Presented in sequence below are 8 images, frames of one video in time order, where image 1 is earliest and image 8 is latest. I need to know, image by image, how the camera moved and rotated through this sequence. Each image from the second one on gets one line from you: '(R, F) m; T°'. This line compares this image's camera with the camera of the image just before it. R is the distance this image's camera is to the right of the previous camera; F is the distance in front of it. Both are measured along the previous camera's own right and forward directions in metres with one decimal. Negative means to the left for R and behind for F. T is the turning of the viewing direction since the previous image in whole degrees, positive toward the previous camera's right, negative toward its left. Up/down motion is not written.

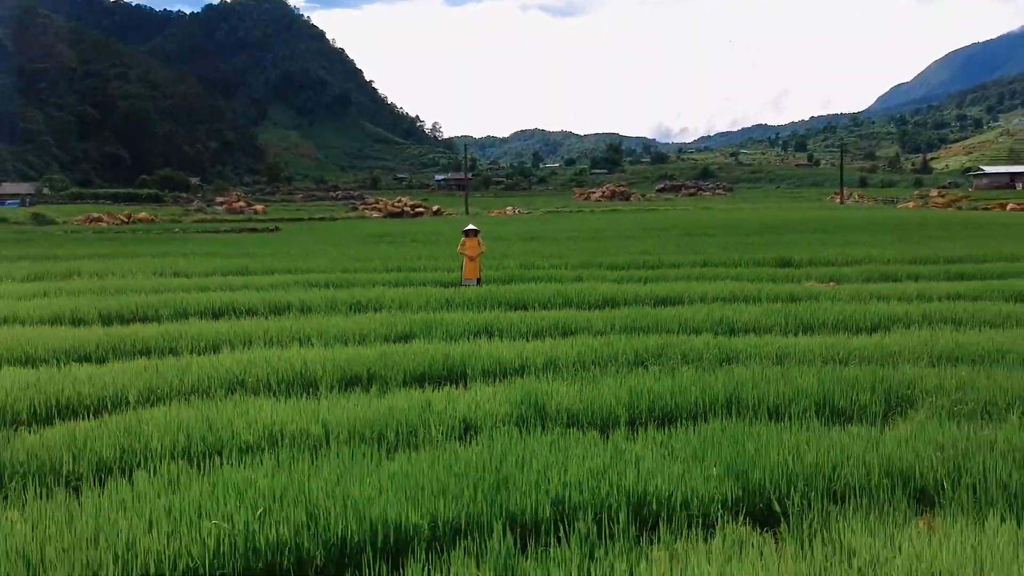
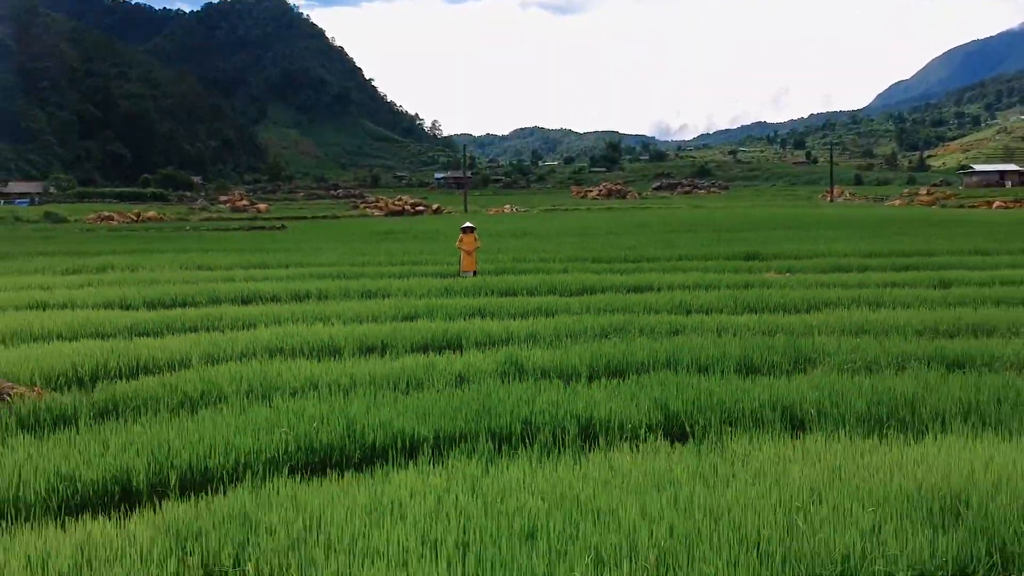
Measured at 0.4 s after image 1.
(+0.1, -1.2) m; 0°
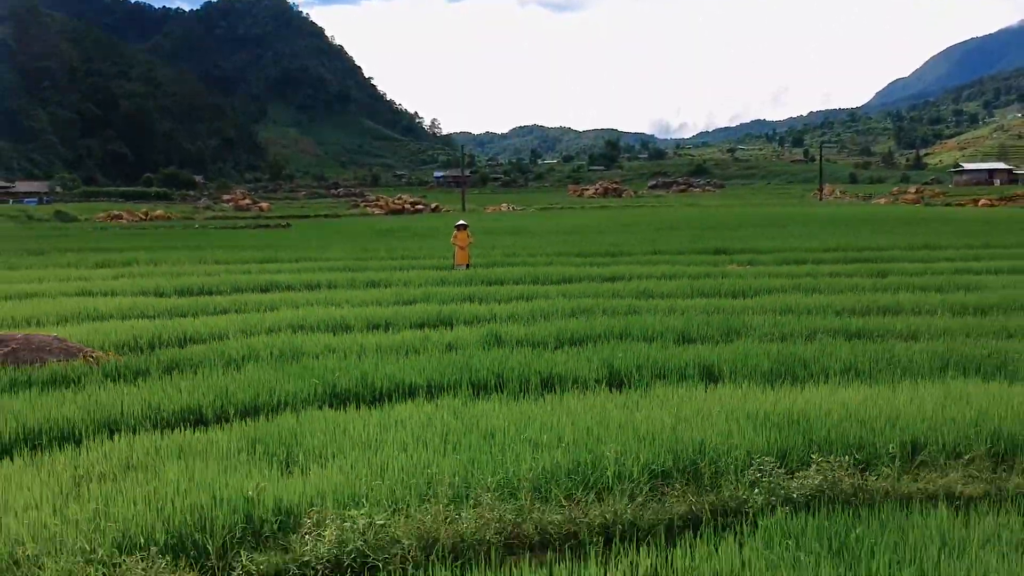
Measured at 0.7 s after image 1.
(+0.1, -1.3) m; 0°
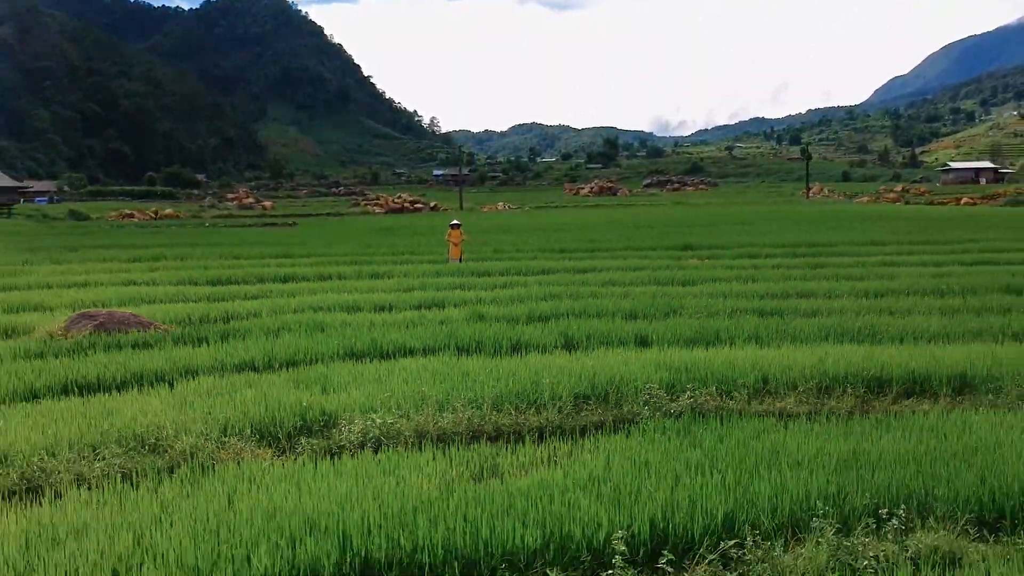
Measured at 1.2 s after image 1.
(+0.1, -1.7) m; 0°
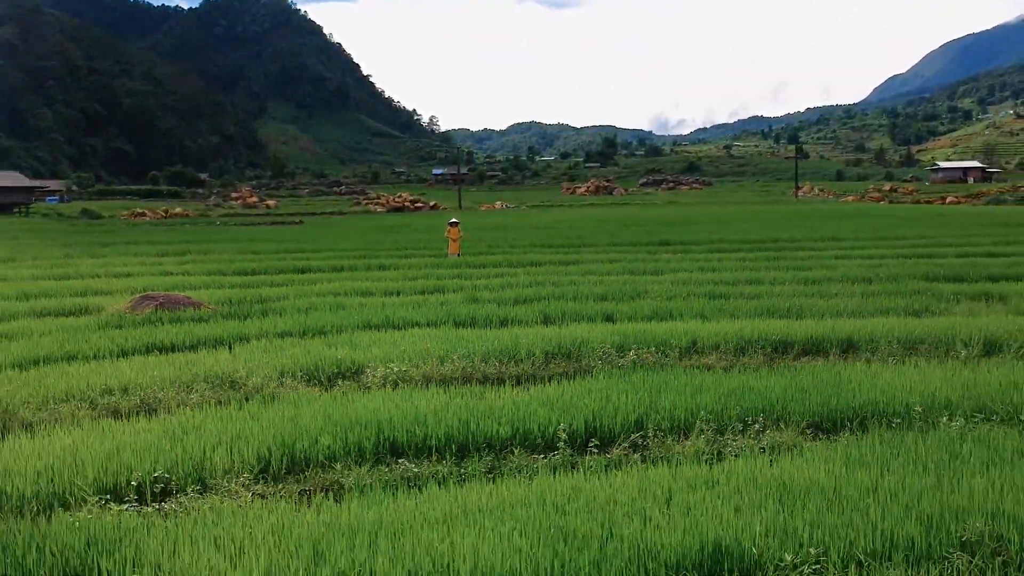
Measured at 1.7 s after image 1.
(+0.1, -1.6) m; 0°
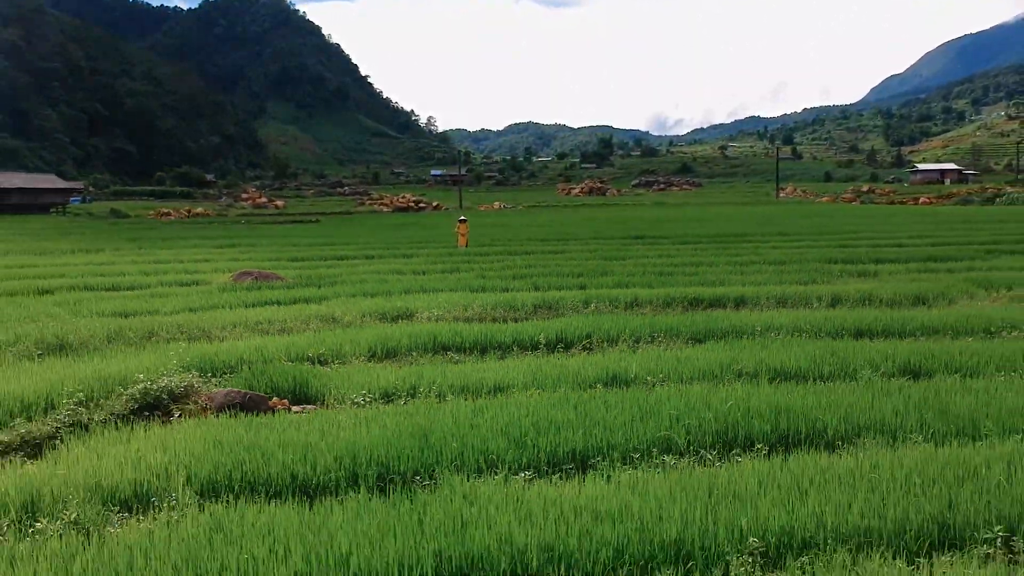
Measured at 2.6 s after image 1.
(0.0, -3.5) m; 0°
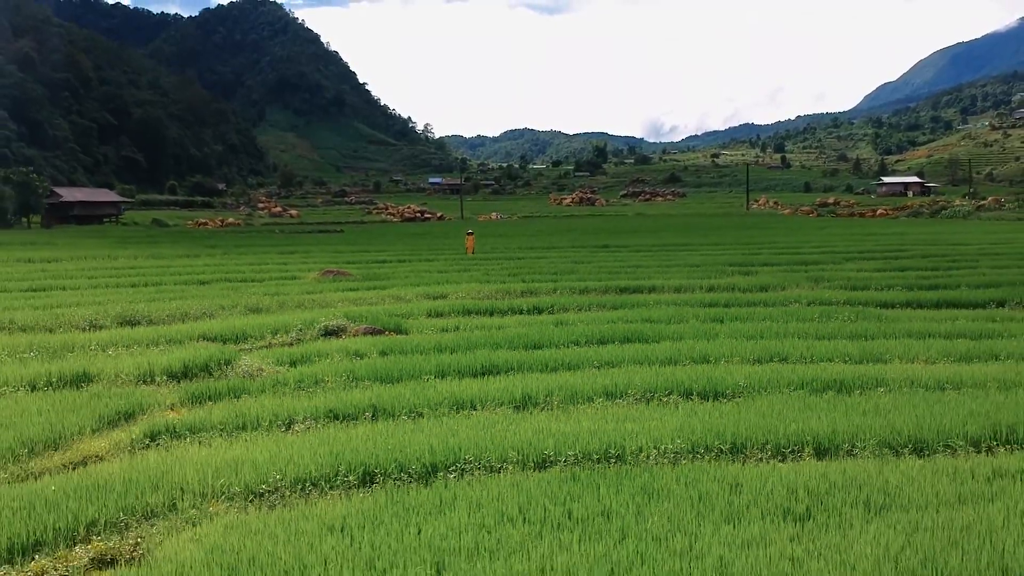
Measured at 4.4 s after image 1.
(0.0, -6.2) m; 0°
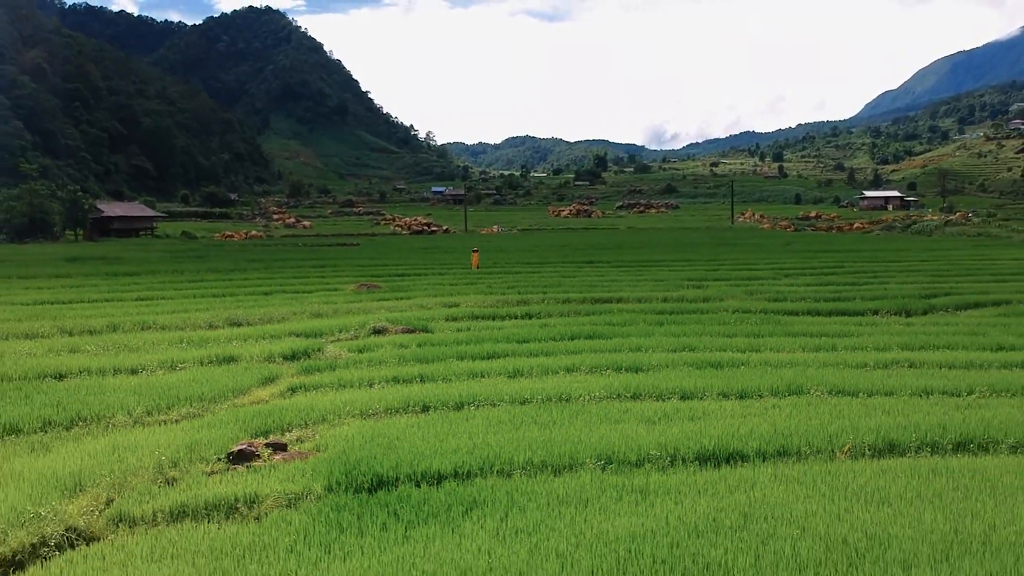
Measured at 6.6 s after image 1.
(+0.1, -4.7) m; 0°
